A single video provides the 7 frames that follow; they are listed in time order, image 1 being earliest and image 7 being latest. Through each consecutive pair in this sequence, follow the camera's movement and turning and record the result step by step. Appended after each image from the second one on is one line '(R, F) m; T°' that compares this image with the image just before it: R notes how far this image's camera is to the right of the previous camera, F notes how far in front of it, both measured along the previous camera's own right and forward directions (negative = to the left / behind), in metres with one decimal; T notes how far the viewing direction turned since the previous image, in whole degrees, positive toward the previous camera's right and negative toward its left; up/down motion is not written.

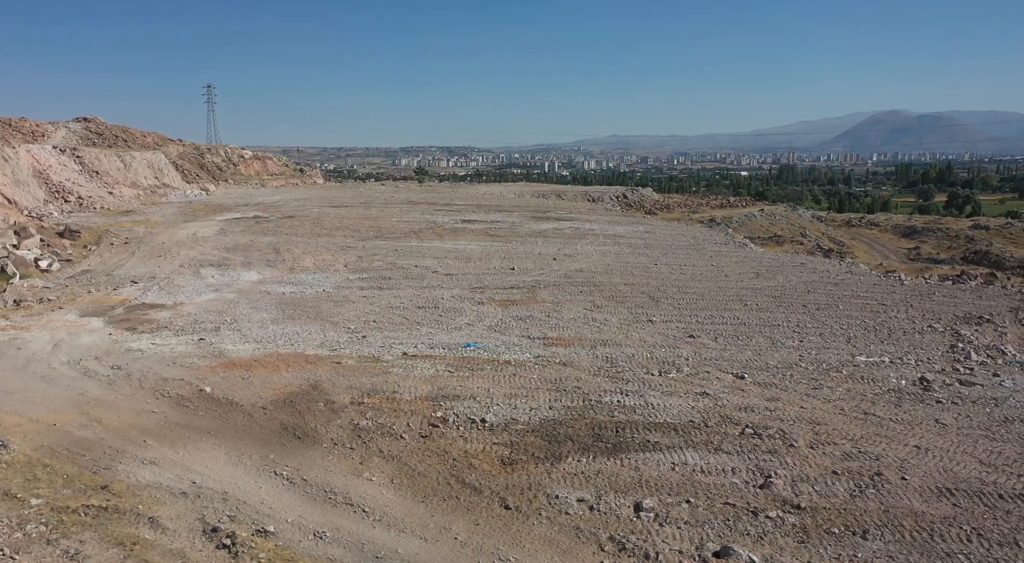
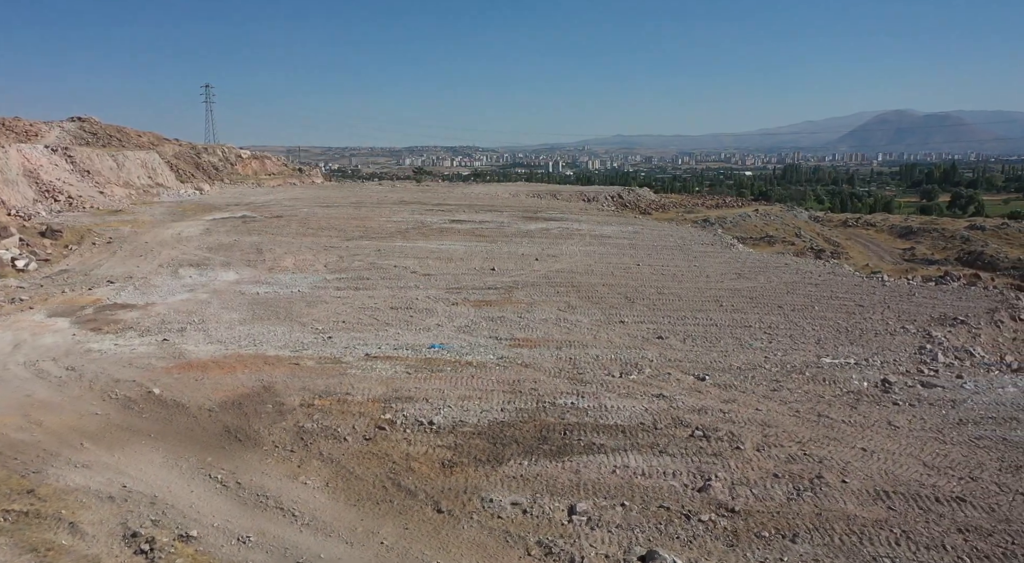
(+0.4, 0.0) m; +1°
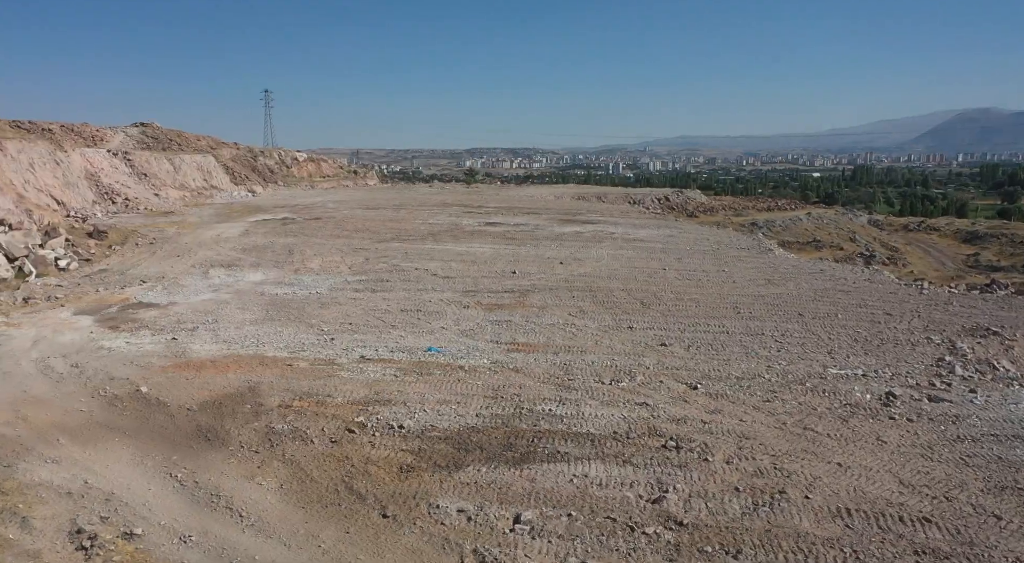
(+0.6, 0.0) m; -4°
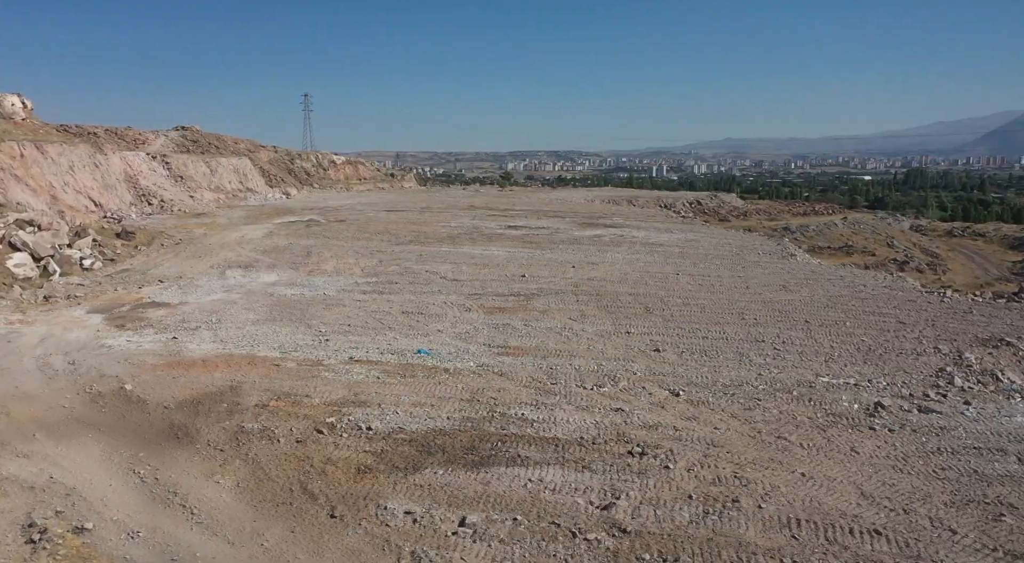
(+0.5, 0.0) m; -2°
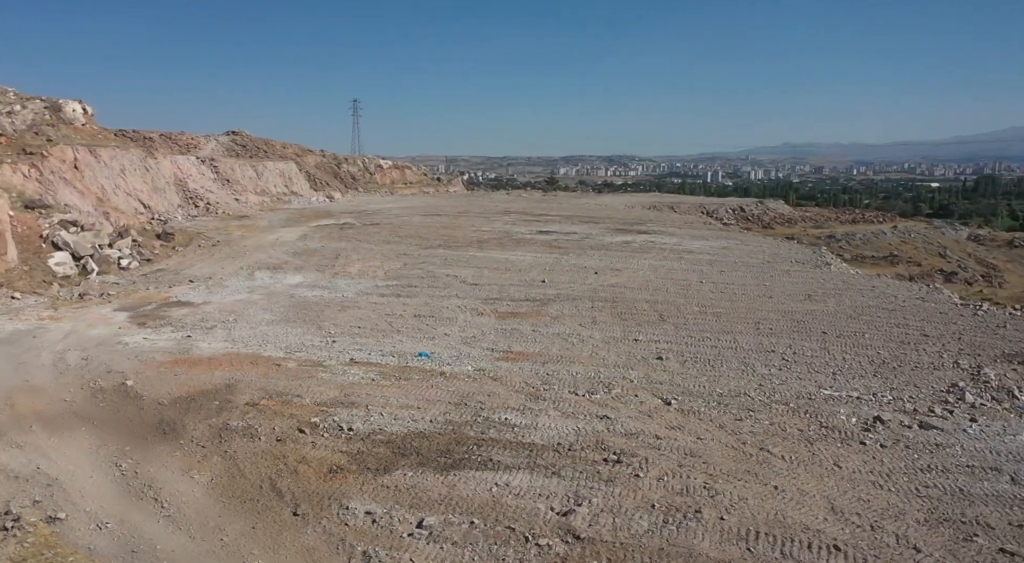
(+0.5, 0.0) m; -3°
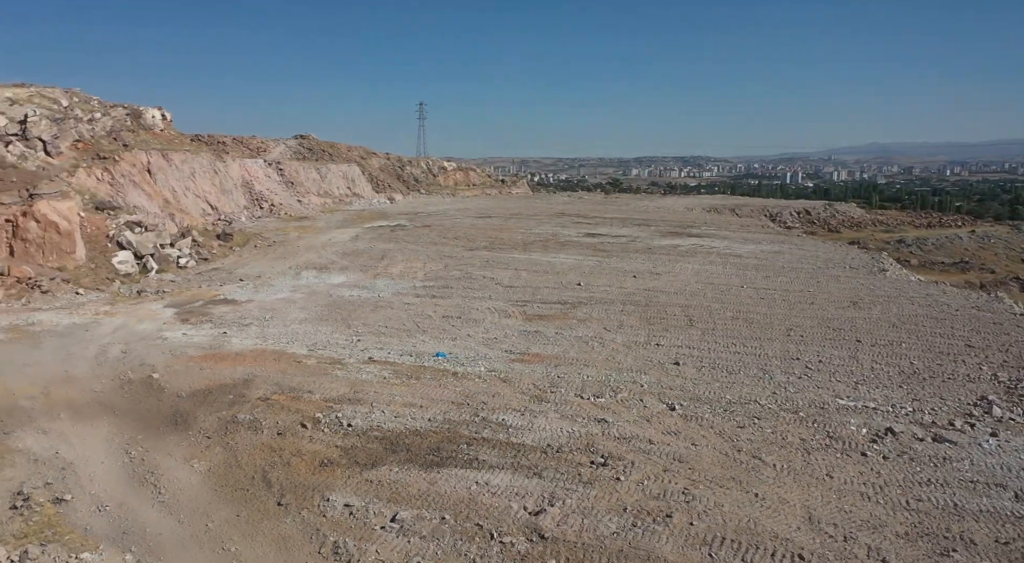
(+0.5, -0.1) m; -5°
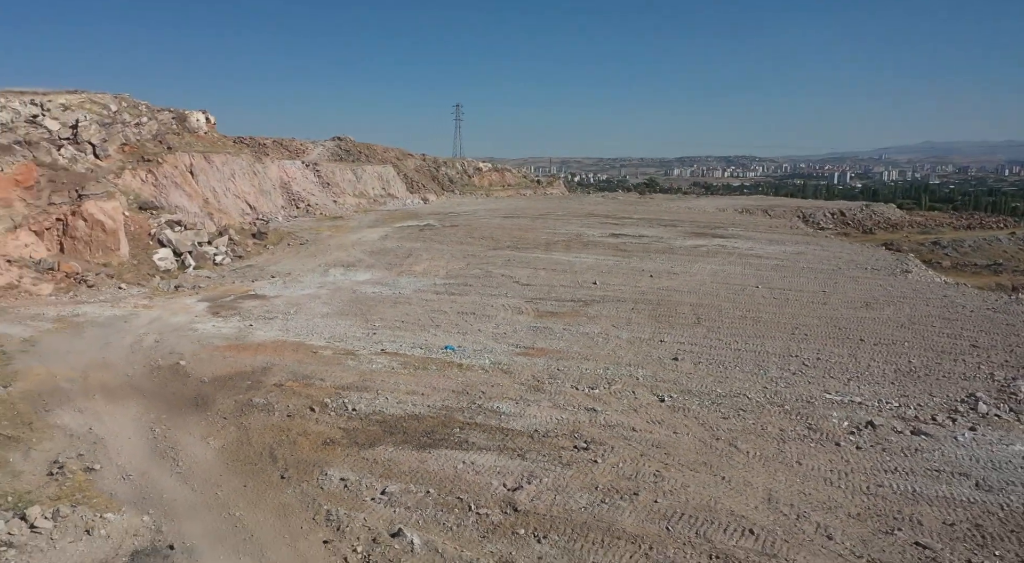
(+0.4, -0.4) m; -2°
